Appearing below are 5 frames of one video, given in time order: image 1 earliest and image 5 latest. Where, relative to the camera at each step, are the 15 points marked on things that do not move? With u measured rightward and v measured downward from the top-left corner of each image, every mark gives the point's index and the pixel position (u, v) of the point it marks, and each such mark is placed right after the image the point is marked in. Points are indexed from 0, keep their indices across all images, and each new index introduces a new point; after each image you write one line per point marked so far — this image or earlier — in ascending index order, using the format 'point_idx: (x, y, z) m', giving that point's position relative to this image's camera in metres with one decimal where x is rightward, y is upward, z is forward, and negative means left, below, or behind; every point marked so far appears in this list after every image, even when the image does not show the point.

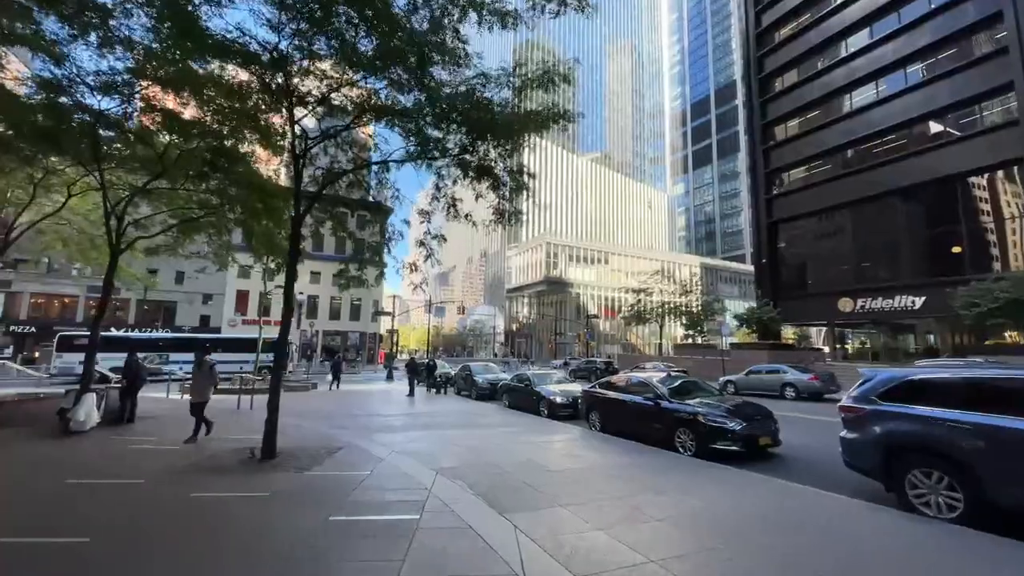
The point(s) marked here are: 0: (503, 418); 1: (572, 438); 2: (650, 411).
0: (-0.1, -3.3, +13.2) m
1: (+1.1, -2.8, +9.8) m
2: (+2.5, -2.2, +9.5) m
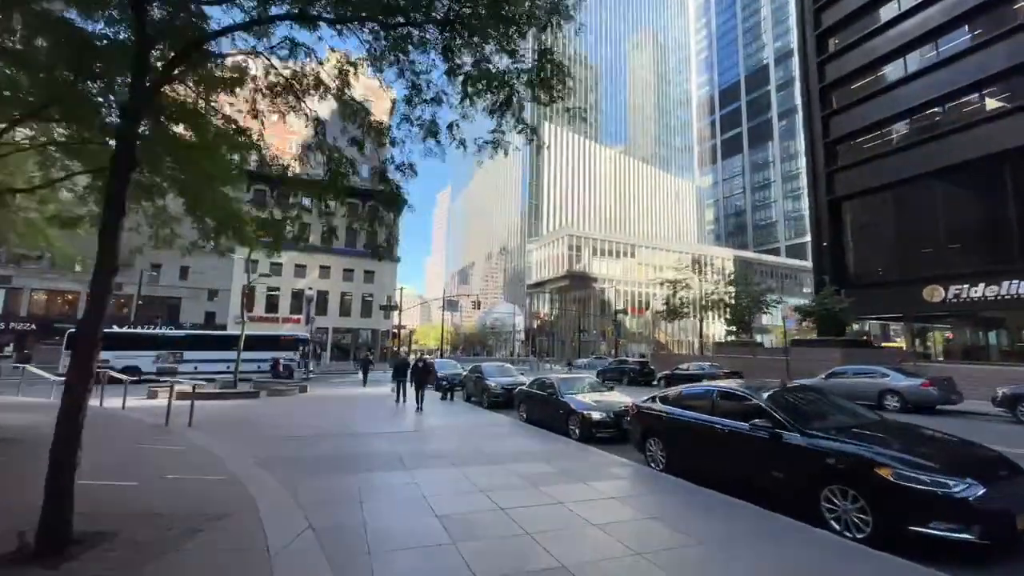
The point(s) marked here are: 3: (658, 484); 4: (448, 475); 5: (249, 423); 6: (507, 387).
0: (+0.2, -2.8, +9.5) m
1: (+1.3, -2.3, +6.0) m
2: (+2.7, -1.7, +5.7) m
3: (+1.8, -2.4, +6.3) m
4: (-0.8, -2.4, +6.7) m
5: (-6.0, -3.2, +12.1) m
6: (-0.2, -3.2, +16.8) m
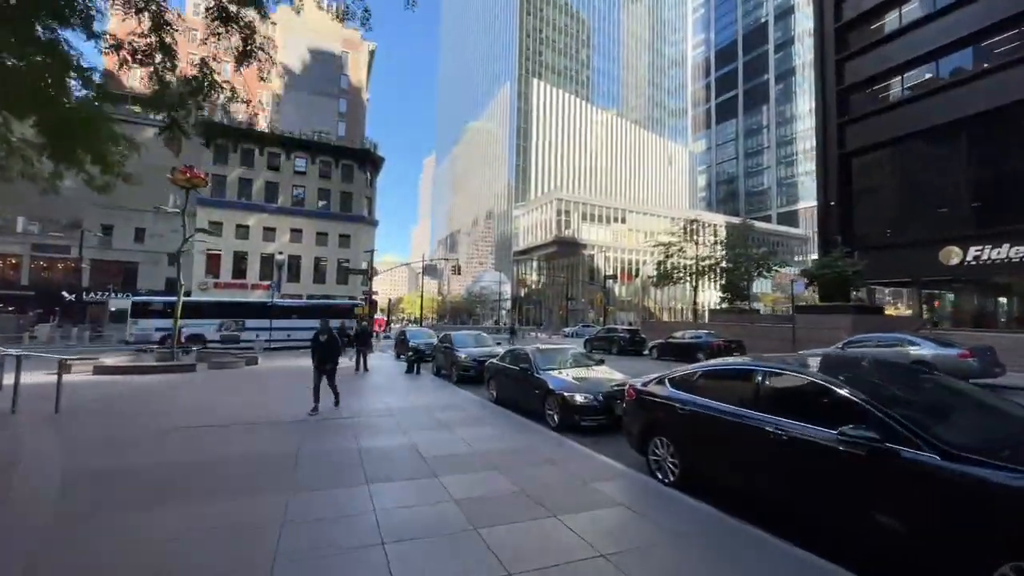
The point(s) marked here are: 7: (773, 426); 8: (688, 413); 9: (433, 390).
0: (-0.4, -2.0, +7.2) m
1: (+0.8, -1.7, +3.7) m
2: (+2.2, -1.2, +3.4) m
3: (+1.2, -1.8, +4.1) m
4: (-1.4, -1.8, +4.4) m
5: (-6.7, -2.3, +9.7) m
6: (-0.9, -2.0, +14.5) m
7: (+2.0, -1.1, +4.2) m
8: (+1.6, -1.2, +5.1) m
9: (-2.0, -2.5, +13.1) m
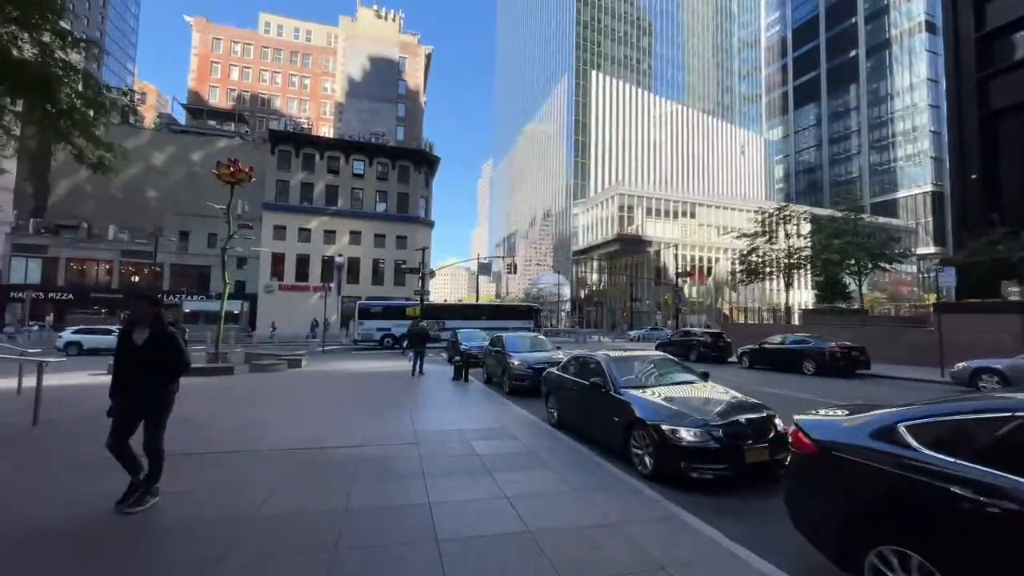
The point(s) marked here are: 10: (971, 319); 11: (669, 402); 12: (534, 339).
0: (+0.3, -1.8, +4.7) m
1: (+1.1, -1.5, +1.1) m
2: (+2.4, -0.9, +0.7) m
3: (+1.5, -1.5, +1.4) m
4: (-1.0, -1.5, +2.1) m
5: (-5.7, -2.1, +7.9) m
6: (+0.6, -1.8, +12.1) m
7: (+2.3, -0.8, +1.5) m
8: (+2.0, -0.9, +2.4) m
9: (-0.6, -2.4, +10.7) m
10: (+14.7, -0.9, +17.3) m
11: (+1.8, -1.2, +5.7) m
12: (+0.6, -1.4, +14.2) m
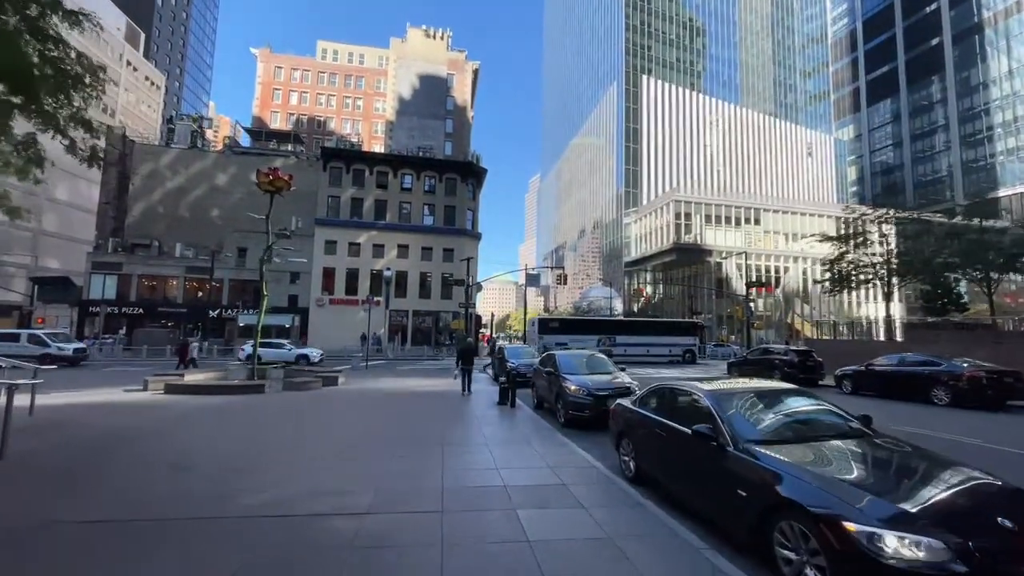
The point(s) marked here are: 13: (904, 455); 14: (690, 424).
0: (+0.7, -1.8, +2.6) m
1: (+1.1, -1.4, -1.0) m
2: (+2.4, -0.8, -1.6) m
3: (+1.6, -1.4, -0.8) m
4: (-0.9, -1.5, +0.1) m
5: (-5.0, -2.2, +6.3) m
6: (+1.6, -2.0, +9.9) m
7: (+2.4, -0.7, -0.8) m
8: (+2.2, -0.9, +0.1) m
9: (+0.3, -2.5, +8.7) m
10: (+16.2, -1.2, +13.8) m
11: (+2.2, -1.2, +3.5) m
12: (+1.9, -1.6, +12.0) m
13: (+3.1, -1.3, +4.0) m
14: (+1.7, -1.3, +5.0) m
